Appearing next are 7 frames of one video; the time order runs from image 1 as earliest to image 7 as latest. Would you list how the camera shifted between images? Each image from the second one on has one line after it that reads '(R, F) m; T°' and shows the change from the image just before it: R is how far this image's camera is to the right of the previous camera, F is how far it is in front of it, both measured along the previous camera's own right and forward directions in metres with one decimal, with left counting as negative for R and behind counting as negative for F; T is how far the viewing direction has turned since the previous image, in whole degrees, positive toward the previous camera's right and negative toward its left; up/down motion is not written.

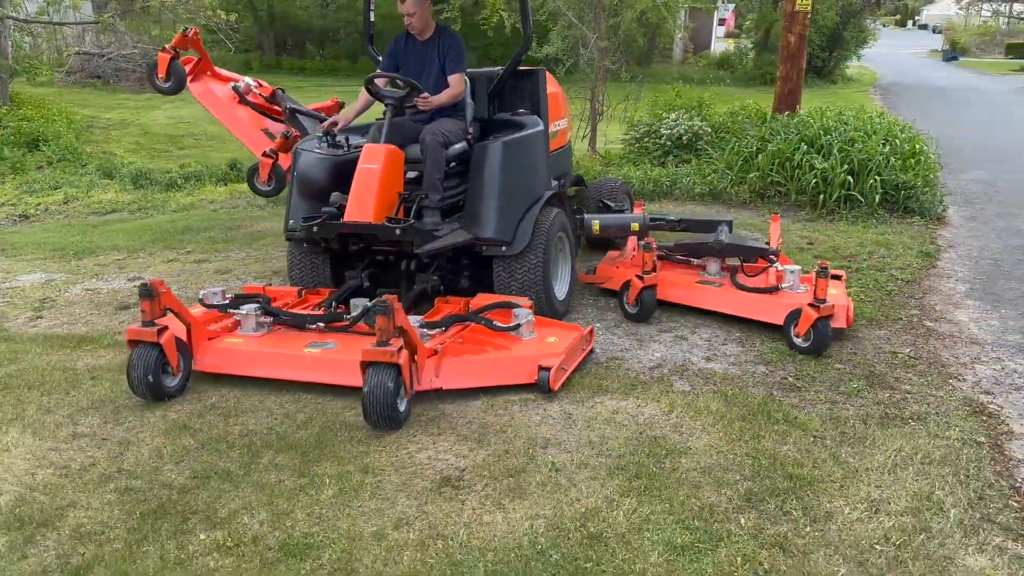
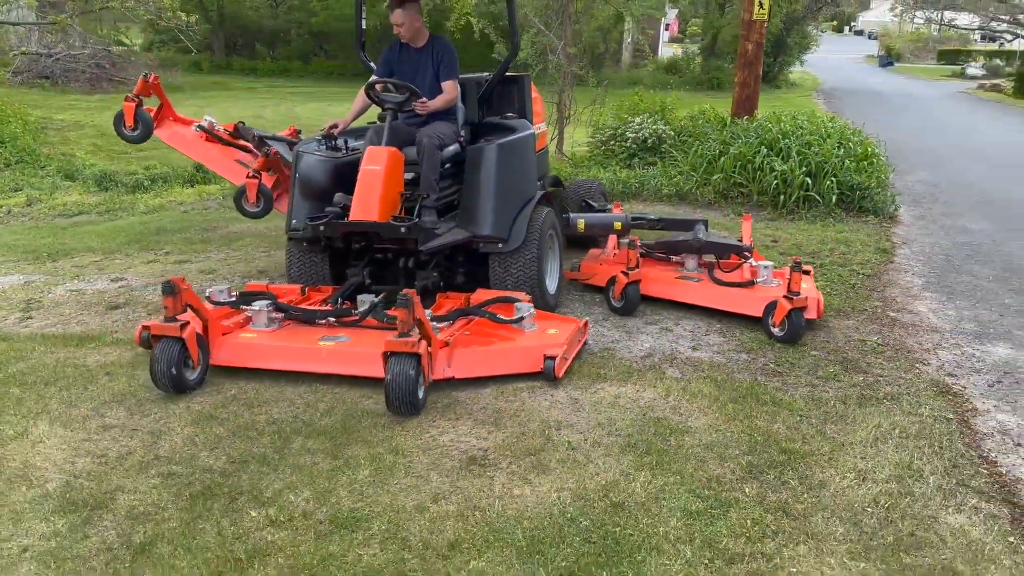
(-0.2, -0.2) m; +3°
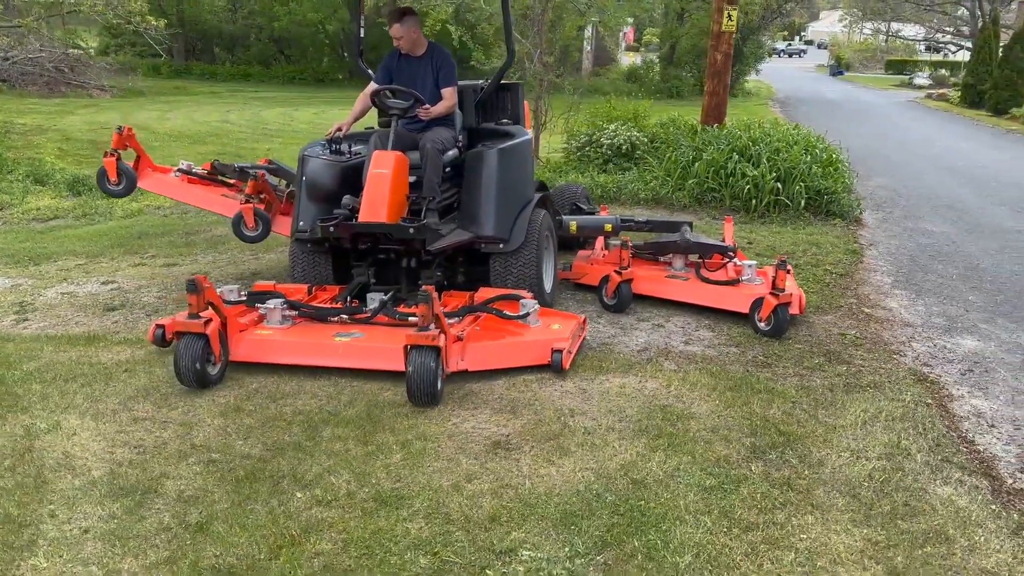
(-0.2, -0.2) m; +3°
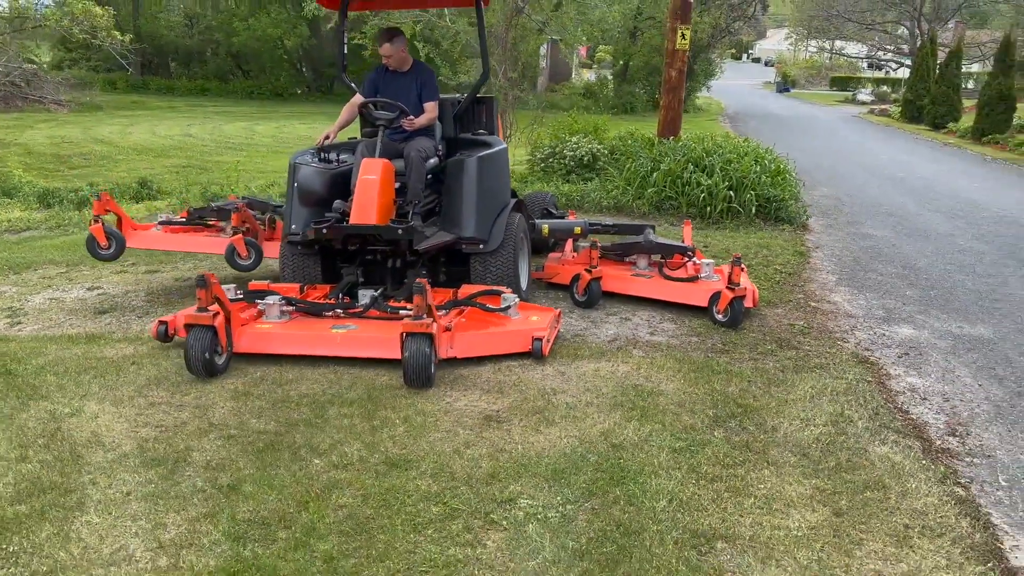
(-0.1, -0.4) m; +3°
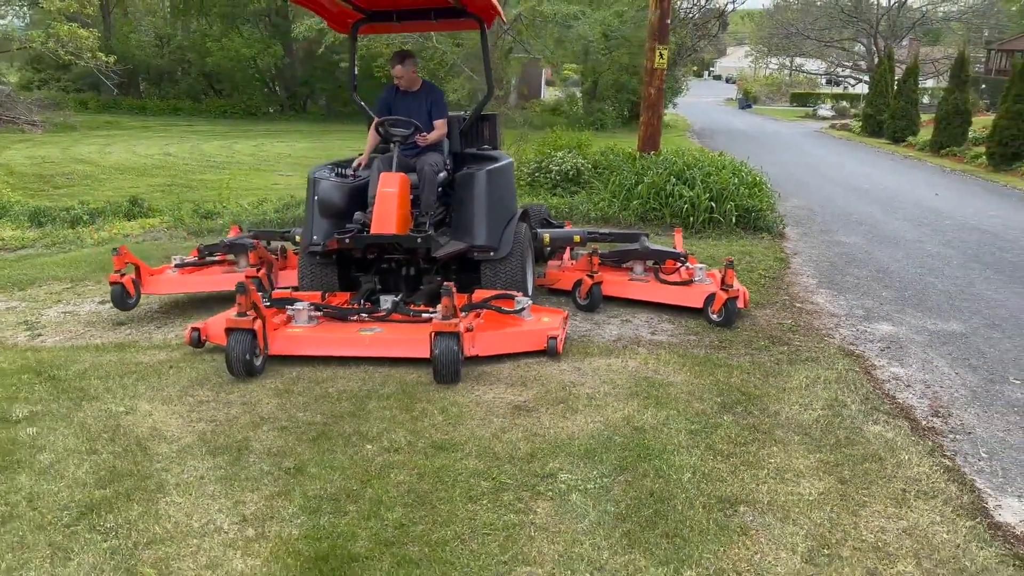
(-0.2, -0.3) m; +2°
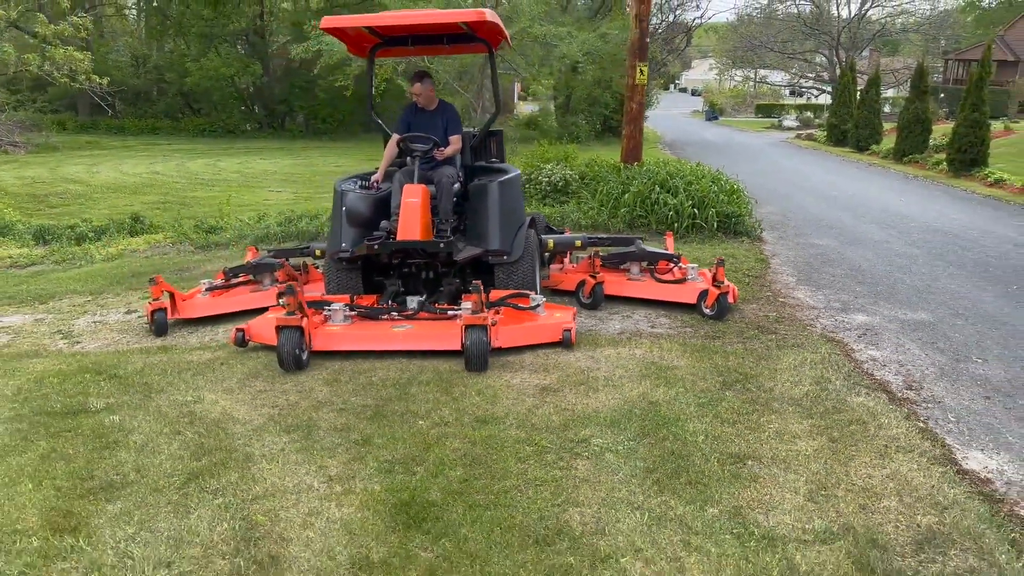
(-0.3, -0.5) m; +2°
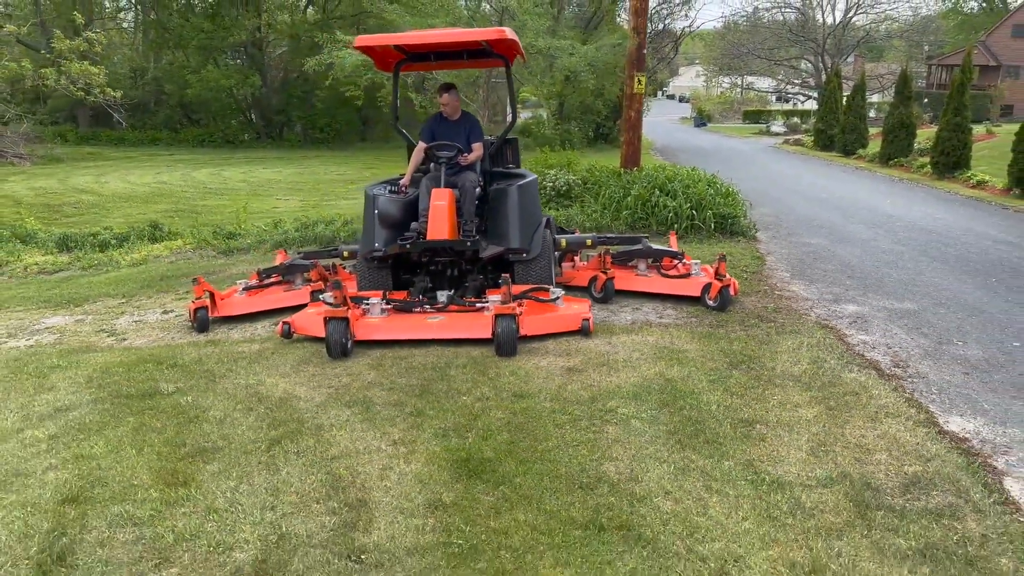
(-0.2, -0.5) m; +1°
